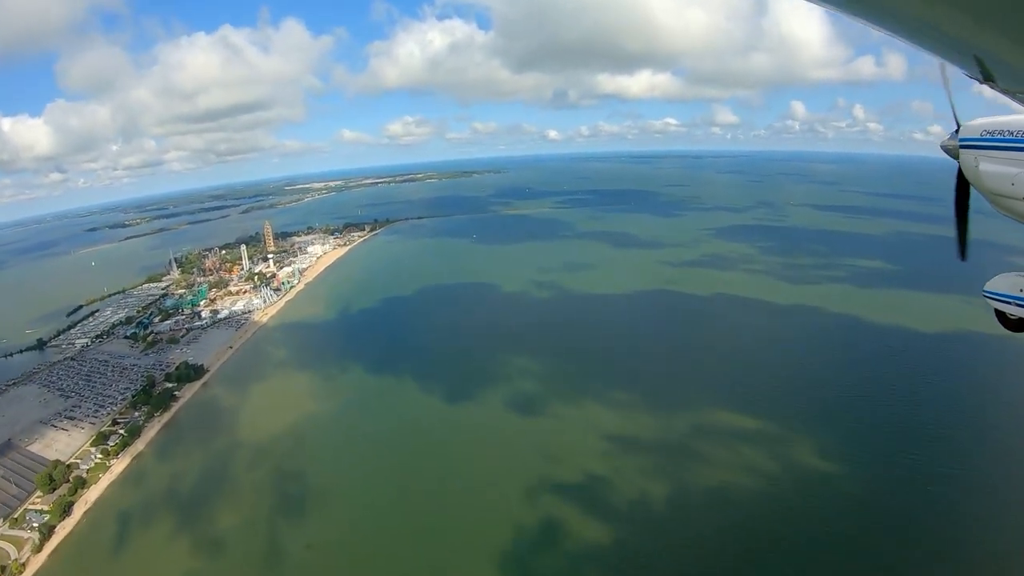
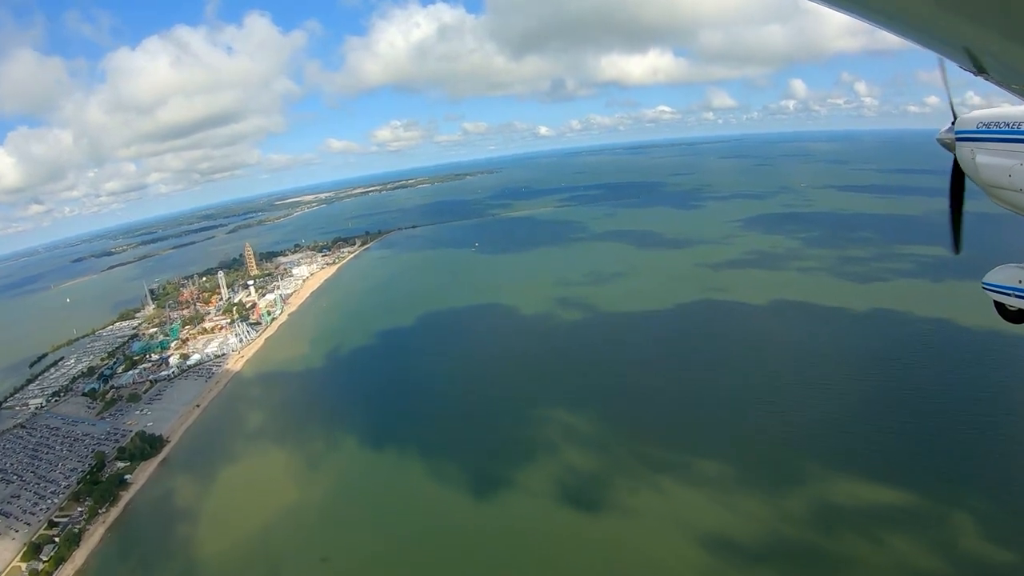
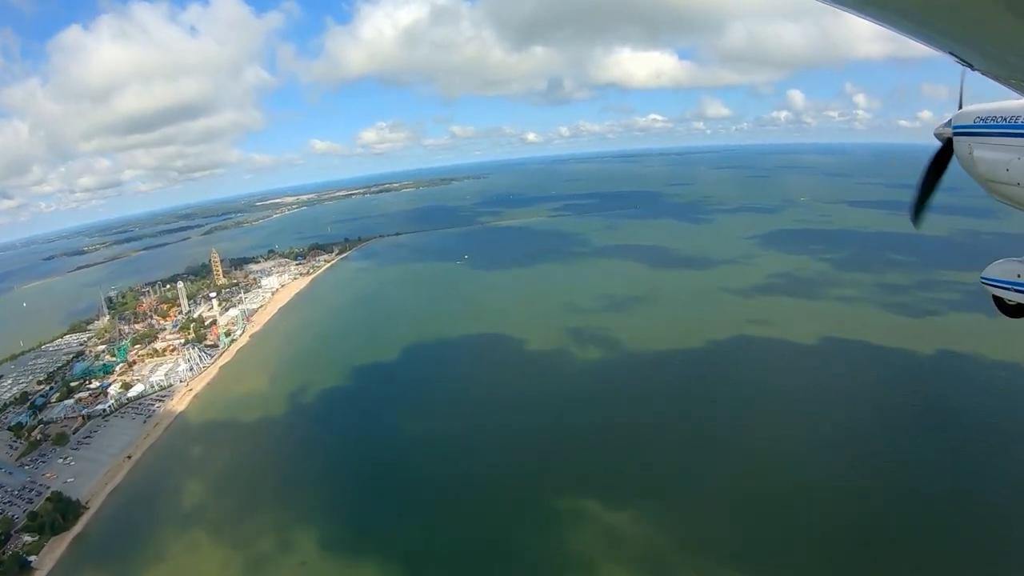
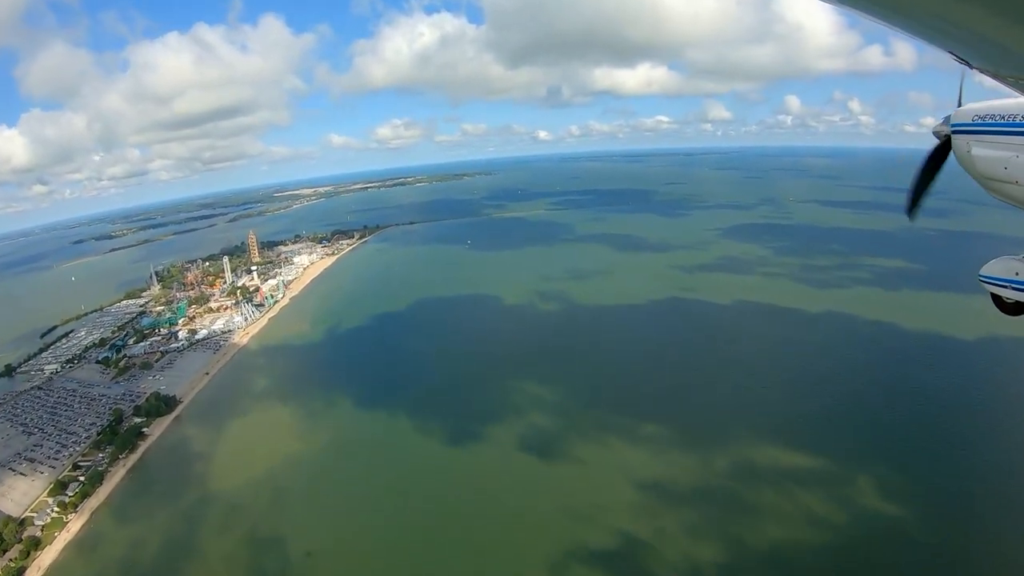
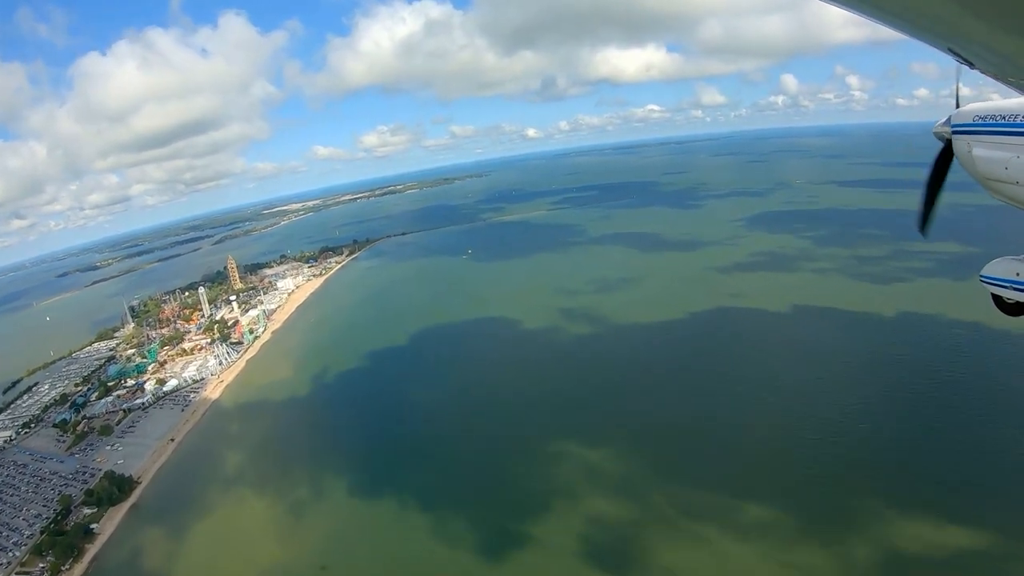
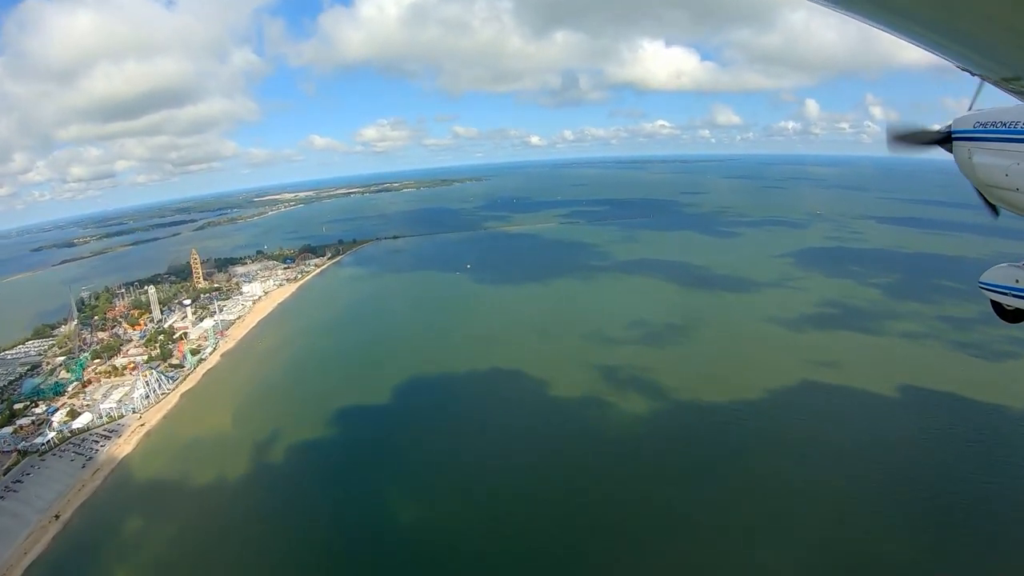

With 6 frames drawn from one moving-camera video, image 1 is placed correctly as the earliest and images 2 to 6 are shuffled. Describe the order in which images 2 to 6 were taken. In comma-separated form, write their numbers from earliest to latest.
4, 2, 5, 3, 6
